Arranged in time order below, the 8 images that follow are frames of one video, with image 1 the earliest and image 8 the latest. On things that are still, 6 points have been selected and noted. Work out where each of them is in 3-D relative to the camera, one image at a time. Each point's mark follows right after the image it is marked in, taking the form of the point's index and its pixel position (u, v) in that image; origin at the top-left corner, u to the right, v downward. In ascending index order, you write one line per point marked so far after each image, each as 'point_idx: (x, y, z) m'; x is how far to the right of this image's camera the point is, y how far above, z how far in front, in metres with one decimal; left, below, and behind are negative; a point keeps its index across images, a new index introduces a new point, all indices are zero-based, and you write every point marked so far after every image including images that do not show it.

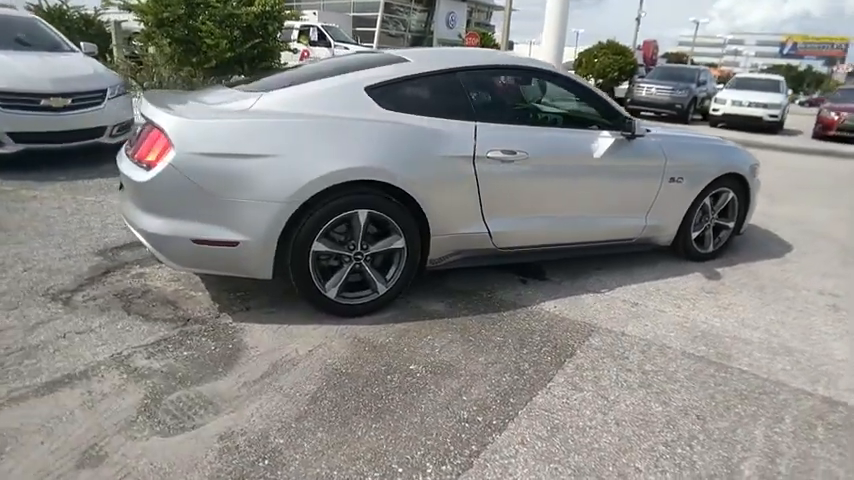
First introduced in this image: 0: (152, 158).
0: (-1.8, +0.6, +3.0) m
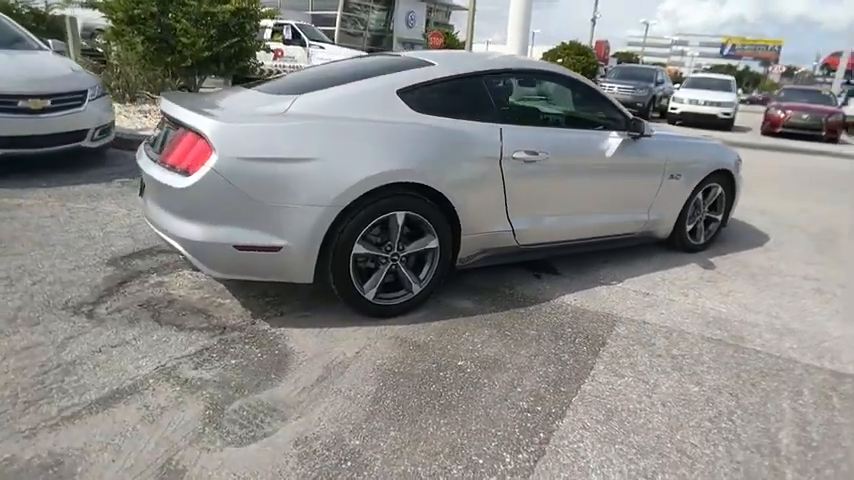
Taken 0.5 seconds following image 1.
0: (-1.5, +0.5, +2.9) m
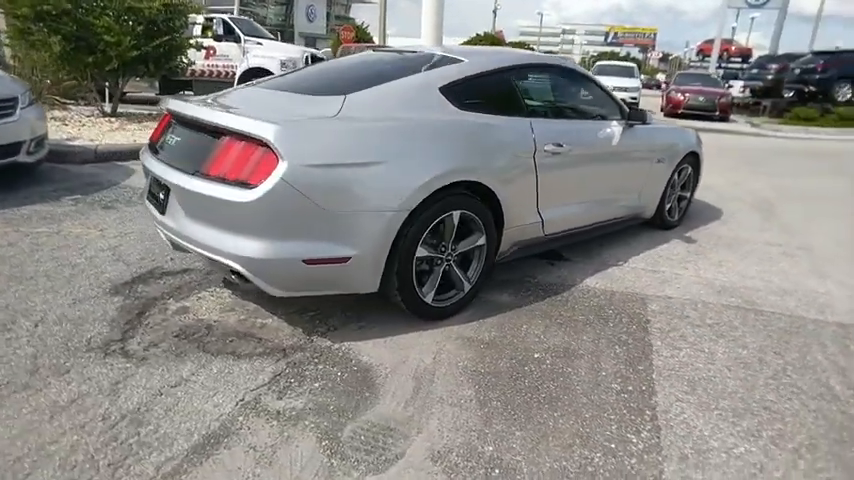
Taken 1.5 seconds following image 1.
0: (-1.0, +0.4, +2.7) m
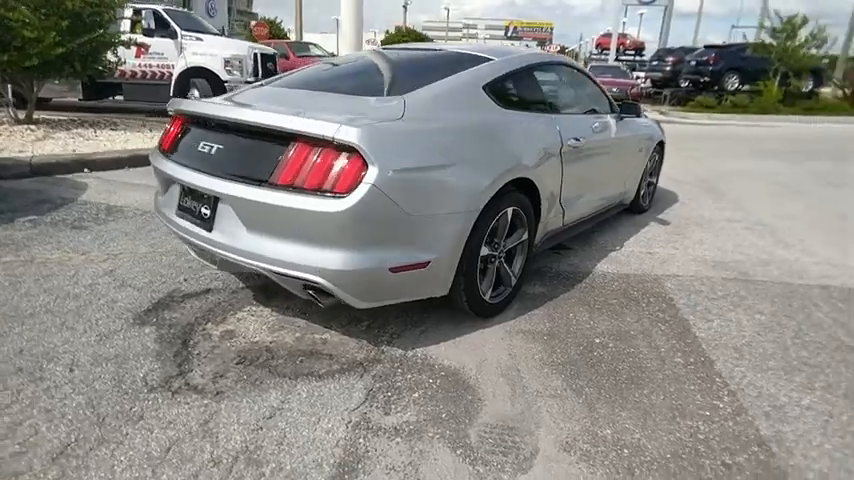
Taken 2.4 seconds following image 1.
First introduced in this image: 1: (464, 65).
0: (-0.5, +0.3, +2.5) m
1: (+0.3, +1.4, +3.8) m
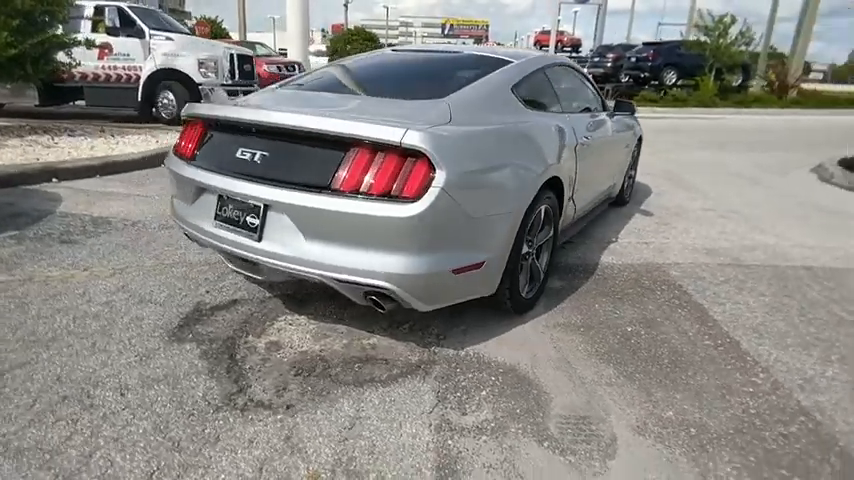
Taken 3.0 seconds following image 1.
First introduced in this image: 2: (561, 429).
0: (-0.2, +0.3, +2.5) m
1: (+0.5, +1.5, +3.8) m
2: (+0.7, -1.0, +2.4) m
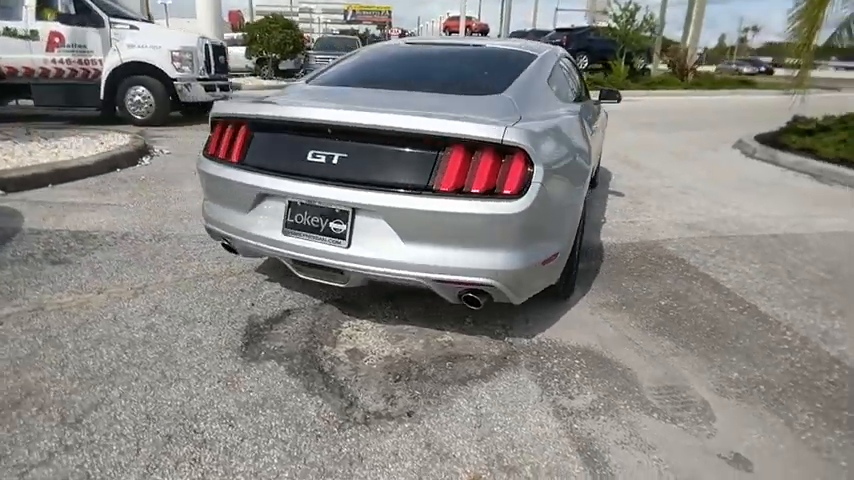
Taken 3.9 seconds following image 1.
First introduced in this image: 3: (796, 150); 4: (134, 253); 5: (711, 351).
0: (+0.4, +0.3, +2.5) m
1: (+0.7, +1.5, +3.9) m
2: (+1.3, -0.9, +2.6) m
3: (+7.0, +1.7, +8.6) m
4: (-2.6, -0.1, +4.0) m
5: (+1.9, -0.8, +3.1) m
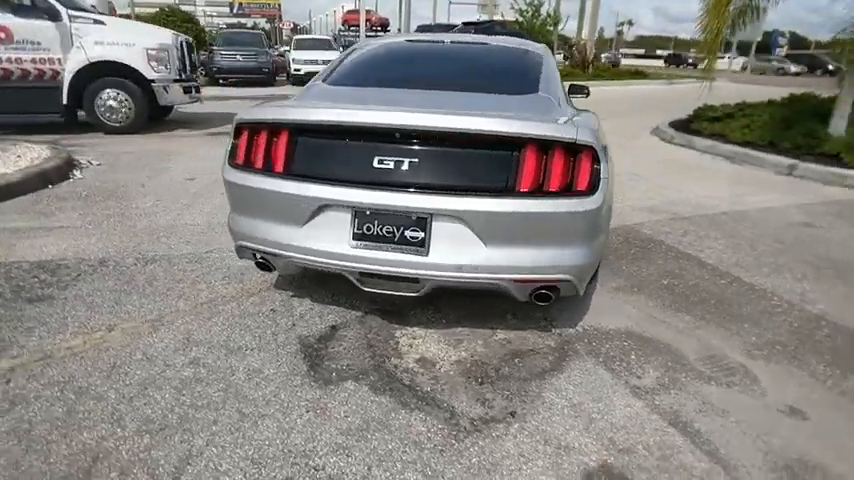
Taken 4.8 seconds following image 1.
0: (+0.8, +0.4, +2.6) m
1: (+0.8, +1.6, +4.0) m
2: (+1.8, -0.8, +2.9) m
3: (+6.0, +2.2, +9.8) m
4: (-2.4, -0.3, +3.6) m
5: (+2.3, -0.6, +3.5) m
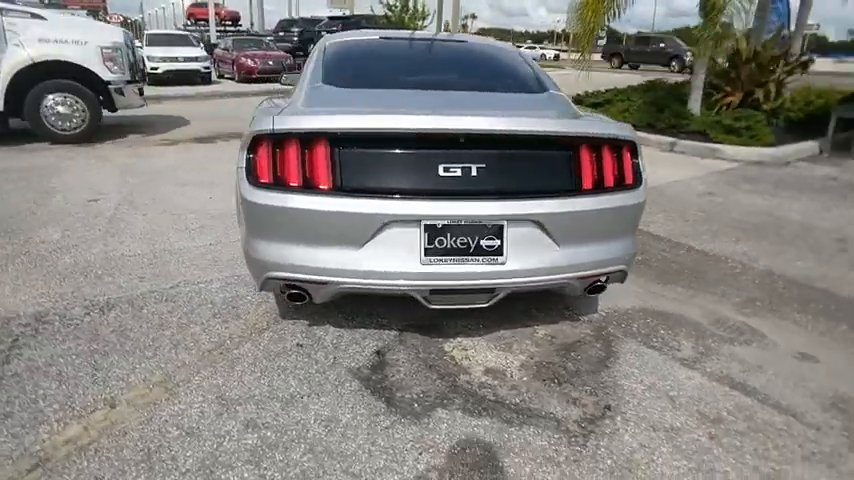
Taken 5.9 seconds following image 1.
0: (+1.1, +0.4, +2.7) m
1: (+0.6, +1.6, +4.0) m
2: (+2.1, -0.7, +3.3) m
3: (+4.1, +2.9, +11.0) m
4: (-2.1, -0.6, +2.8) m
5: (+2.4, -0.4, +4.0) m
